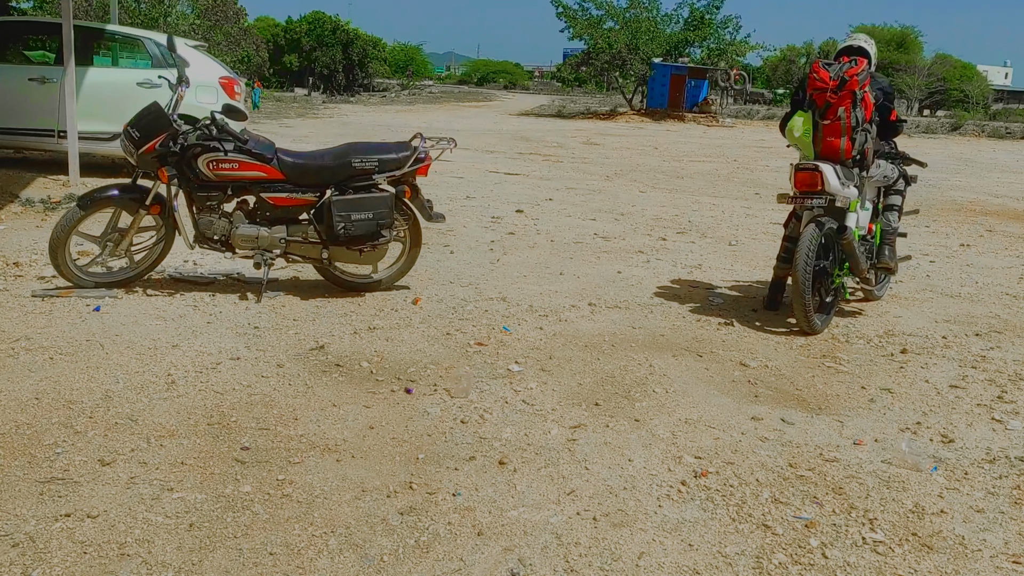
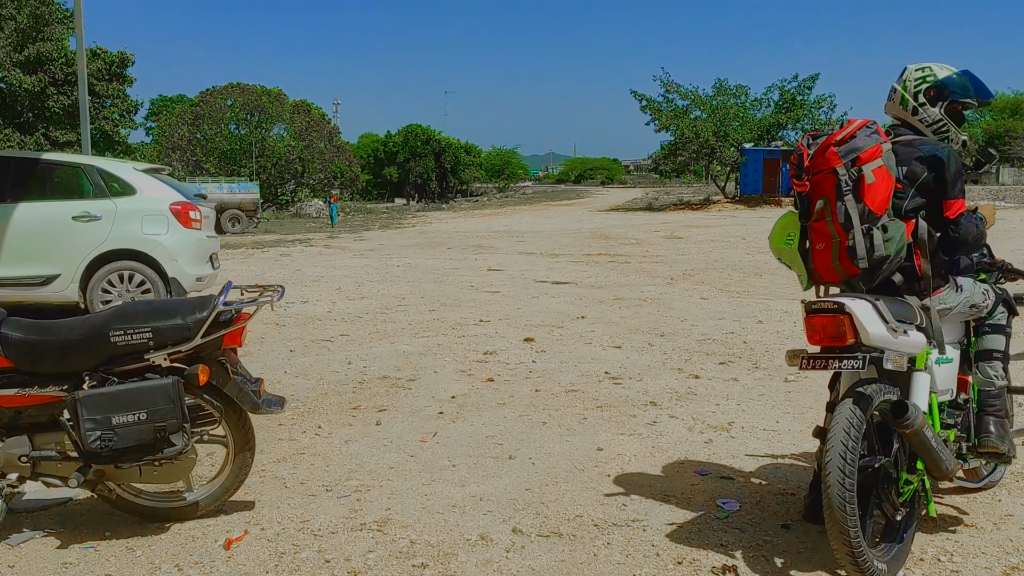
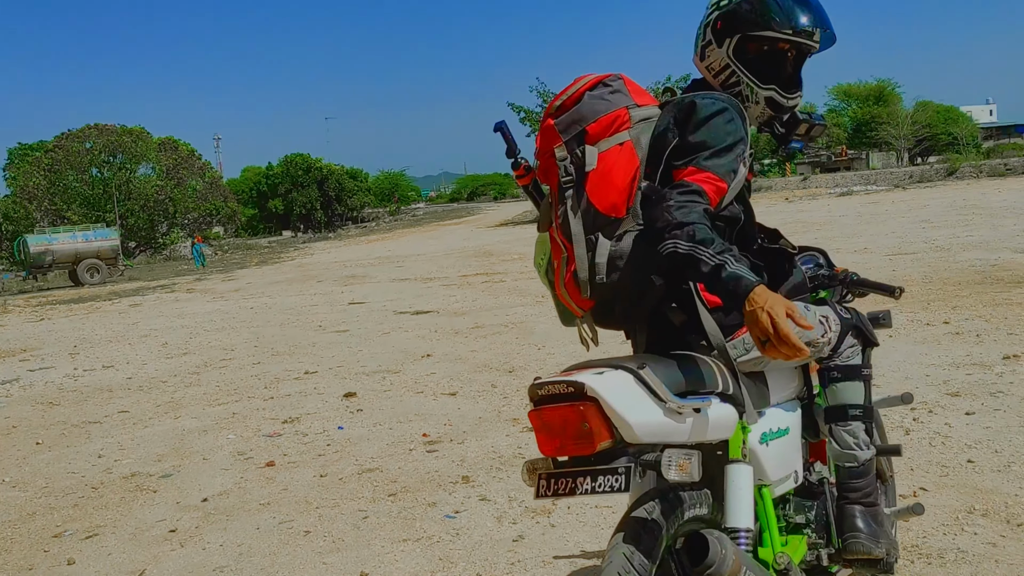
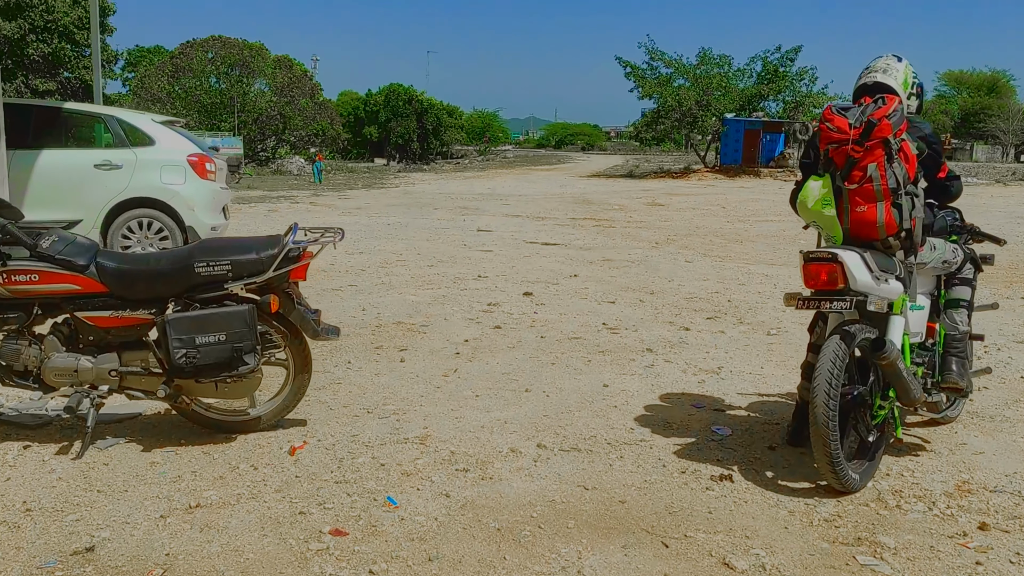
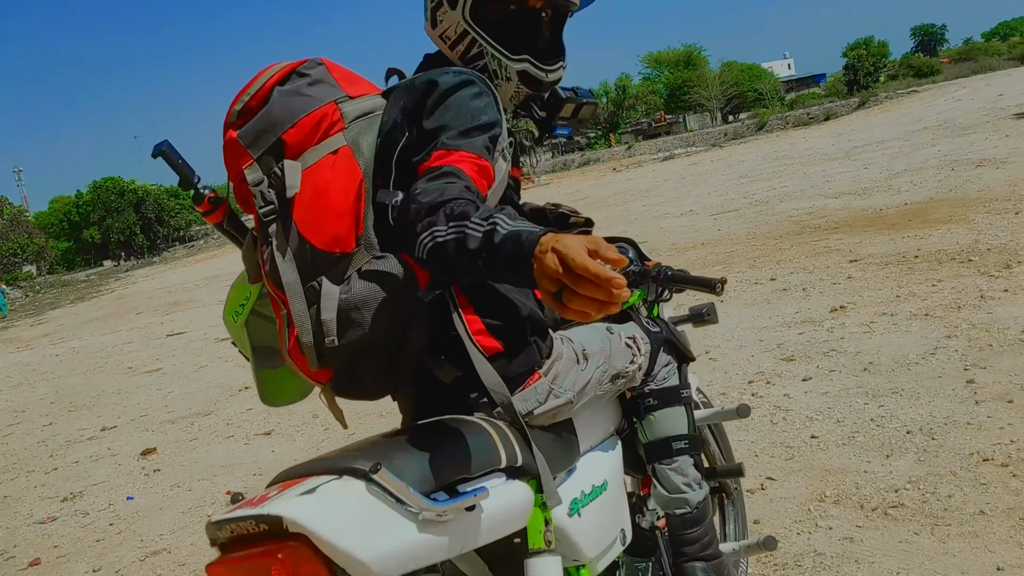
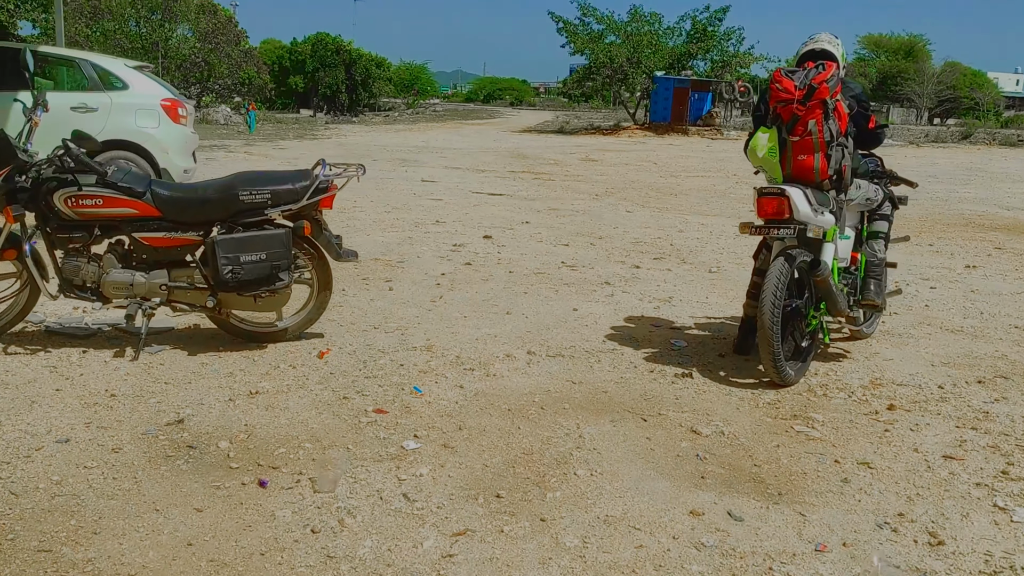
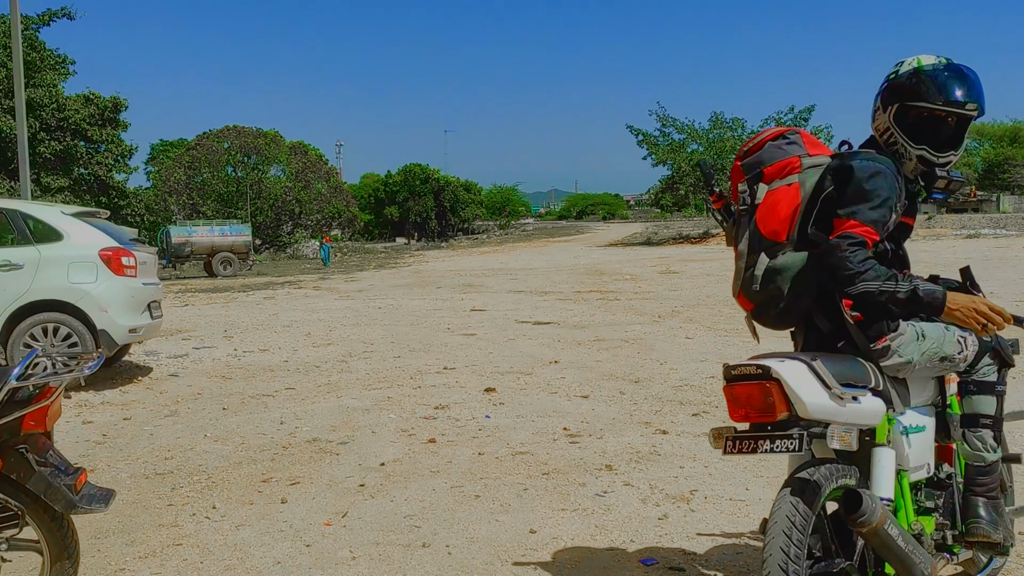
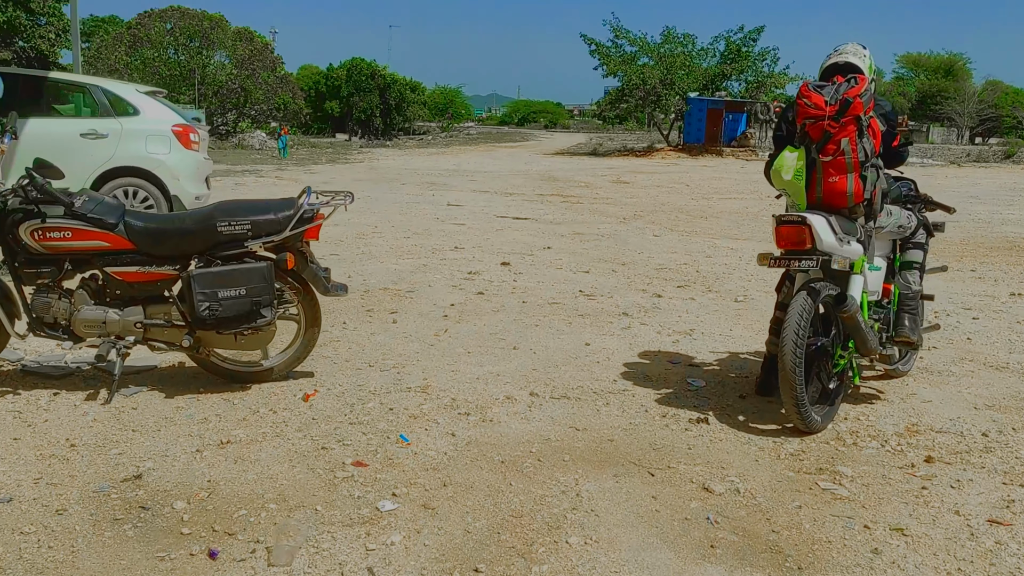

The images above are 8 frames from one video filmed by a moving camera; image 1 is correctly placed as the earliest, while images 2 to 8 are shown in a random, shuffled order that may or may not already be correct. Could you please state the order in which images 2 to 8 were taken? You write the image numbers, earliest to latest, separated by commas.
6, 8, 4, 2, 7, 3, 5
